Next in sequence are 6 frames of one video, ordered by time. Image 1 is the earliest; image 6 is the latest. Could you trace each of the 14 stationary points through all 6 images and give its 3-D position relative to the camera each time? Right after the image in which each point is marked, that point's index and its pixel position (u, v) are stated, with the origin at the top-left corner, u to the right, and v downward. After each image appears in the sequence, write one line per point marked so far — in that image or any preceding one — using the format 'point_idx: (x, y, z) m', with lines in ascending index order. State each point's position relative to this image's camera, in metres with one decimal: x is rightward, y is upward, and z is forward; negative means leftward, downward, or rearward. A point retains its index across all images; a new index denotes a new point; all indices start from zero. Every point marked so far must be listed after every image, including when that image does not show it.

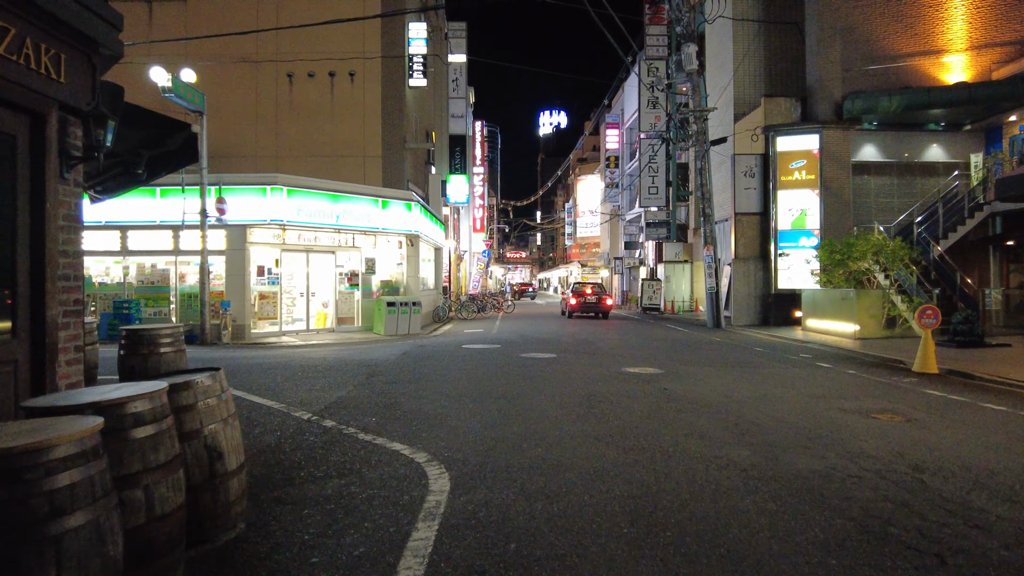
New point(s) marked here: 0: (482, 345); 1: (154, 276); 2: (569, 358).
0: (-0.7, -1.3, +15.2) m
1: (-9.8, +0.3, +17.7) m
2: (+1.1, -1.3, +12.0) m
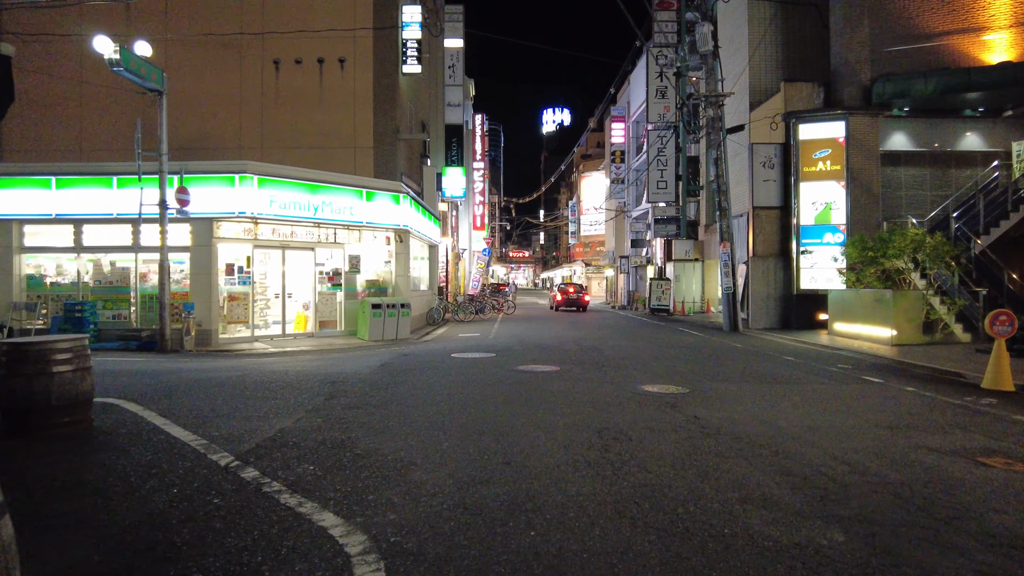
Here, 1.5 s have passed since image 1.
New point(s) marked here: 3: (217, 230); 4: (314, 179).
0: (-0.8, -1.4, +13.4) m
1: (-9.8, +0.3, +15.9) m
2: (+1.0, -1.3, +10.1) m
3: (-7.3, +1.4, +15.8) m
4: (-5.3, +2.9, +17.1) m
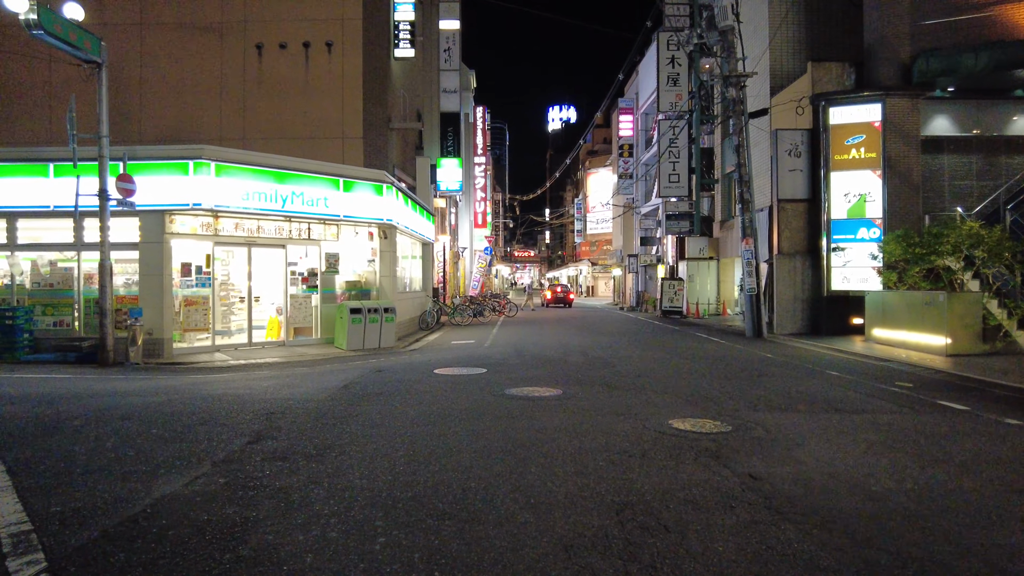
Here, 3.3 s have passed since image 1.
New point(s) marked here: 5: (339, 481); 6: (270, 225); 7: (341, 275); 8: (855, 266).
0: (-0.9, -1.4, +11.3) m
1: (-9.9, +0.2, +13.9) m
2: (+0.8, -1.4, +8.0) m
3: (-7.3, +1.4, +13.8) m
4: (-5.4, +2.8, +15.0) m
5: (-1.4, -1.5, +5.0) m
6: (-5.8, +1.5, +15.4) m
7: (-4.5, +0.3, +16.8) m
8: (+10.4, +0.7, +19.6) m
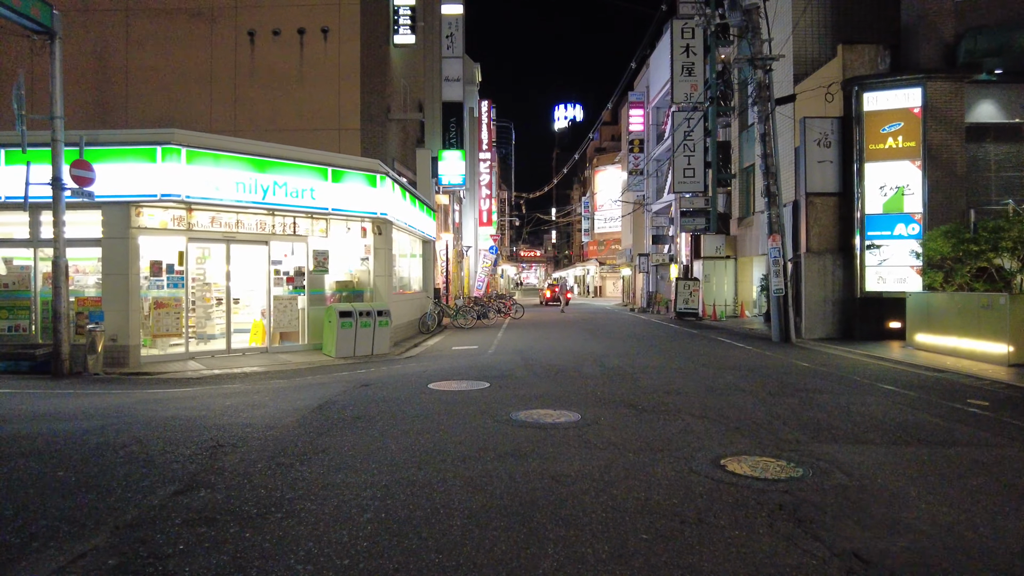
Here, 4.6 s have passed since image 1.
0: (-0.7, -1.4, +9.8) m
1: (-9.8, +0.2, +12.5) m
2: (+0.9, -1.4, +6.5) m
3: (-7.2, +1.3, +12.4) m
4: (-5.2, +2.8, +13.6) m
5: (-1.3, -1.5, +3.5) m
6: (-5.6, +1.5, +13.9) m
7: (-4.3, +0.3, +15.4) m
8: (+10.6, +0.7, +18.0) m
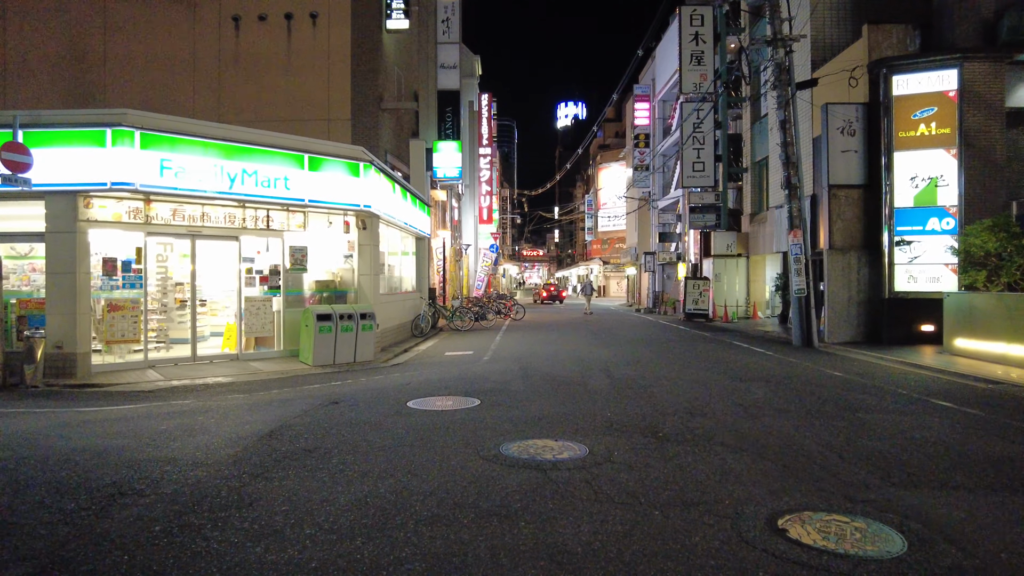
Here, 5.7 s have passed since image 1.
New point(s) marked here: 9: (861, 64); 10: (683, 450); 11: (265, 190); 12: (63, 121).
0: (-0.8, -1.4, +8.4) m
1: (-9.9, +0.2, +11.1) m
2: (+0.8, -1.4, +5.1) m
3: (-7.3, +1.3, +11.0) m
4: (-5.3, +2.8, +12.2) m
5: (-1.4, -1.5, +2.1) m
6: (-5.7, +1.5, +12.5) m
7: (-4.4, +0.3, +14.0) m
8: (+10.6, +0.7, +16.5) m
9: (+9.6, +6.2, +17.7) m
10: (+1.5, -1.4, +5.8) m
11: (-4.8, +1.9, +12.6) m
12: (-7.4, +2.8, +10.8) m
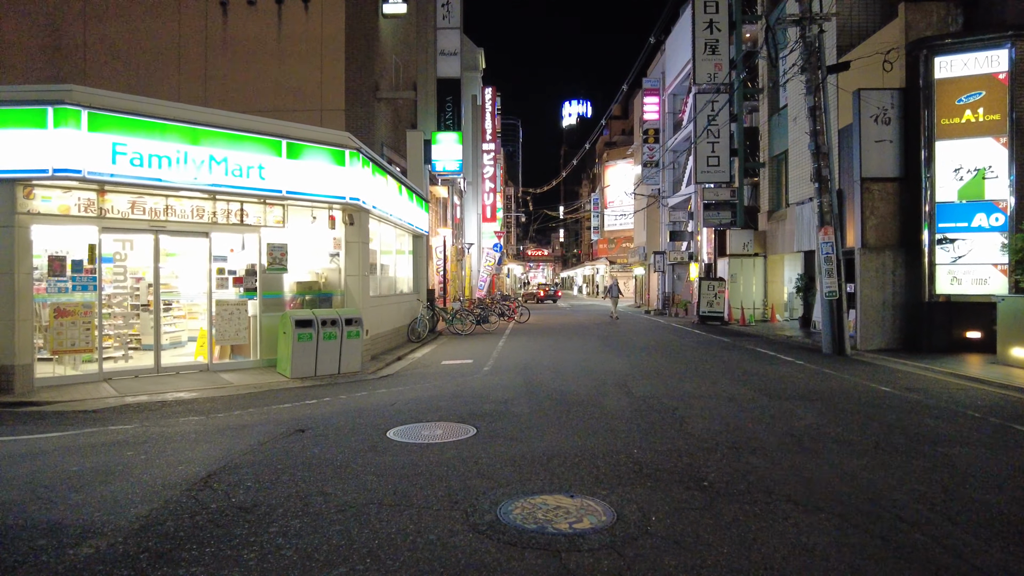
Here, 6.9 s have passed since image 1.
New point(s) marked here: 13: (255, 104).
0: (-0.8, -1.5, +7.0) m
1: (-9.8, +0.2, +9.7) m
2: (+0.8, -1.5, +3.7) m
3: (-7.2, +1.3, +9.6) m
4: (-5.2, +2.8, +10.8) m
5: (-1.4, -1.6, +0.7) m
6: (-5.6, +1.5, +11.1) m
7: (-4.3, +0.3, +12.6) m
8: (+10.7, +0.6, +15.0) m
9: (+9.7, +6.1, +16.2) m
10: (+1.5, -1.5, +4.3) m
11: (-4.7, +1.8, +11.2) m
12: (-7.4, +2.8, +9.4) m
13: (-6.9, +4.9, +16.9) m
